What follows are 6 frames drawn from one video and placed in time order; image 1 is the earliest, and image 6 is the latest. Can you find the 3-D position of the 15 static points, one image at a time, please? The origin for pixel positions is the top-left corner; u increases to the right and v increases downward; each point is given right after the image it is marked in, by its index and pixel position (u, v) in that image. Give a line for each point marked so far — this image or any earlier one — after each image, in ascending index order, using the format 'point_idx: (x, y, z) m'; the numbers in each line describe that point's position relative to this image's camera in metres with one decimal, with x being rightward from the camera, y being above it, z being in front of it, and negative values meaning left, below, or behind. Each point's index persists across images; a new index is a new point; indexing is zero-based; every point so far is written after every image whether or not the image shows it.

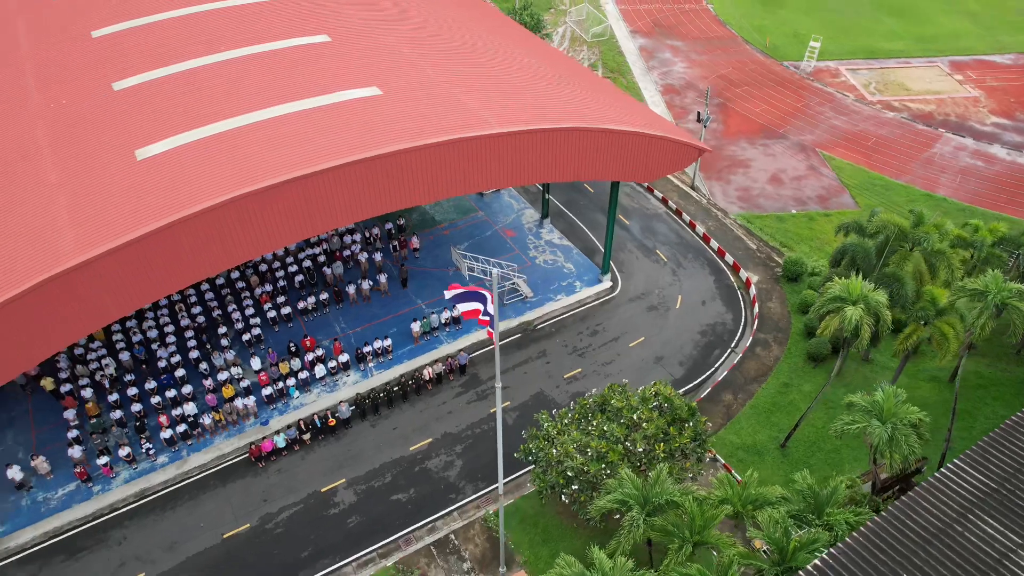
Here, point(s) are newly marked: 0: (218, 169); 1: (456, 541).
0: (-9.0, +3.1, +19.9) m
1: (-1.6, -7.0, +18.7) m
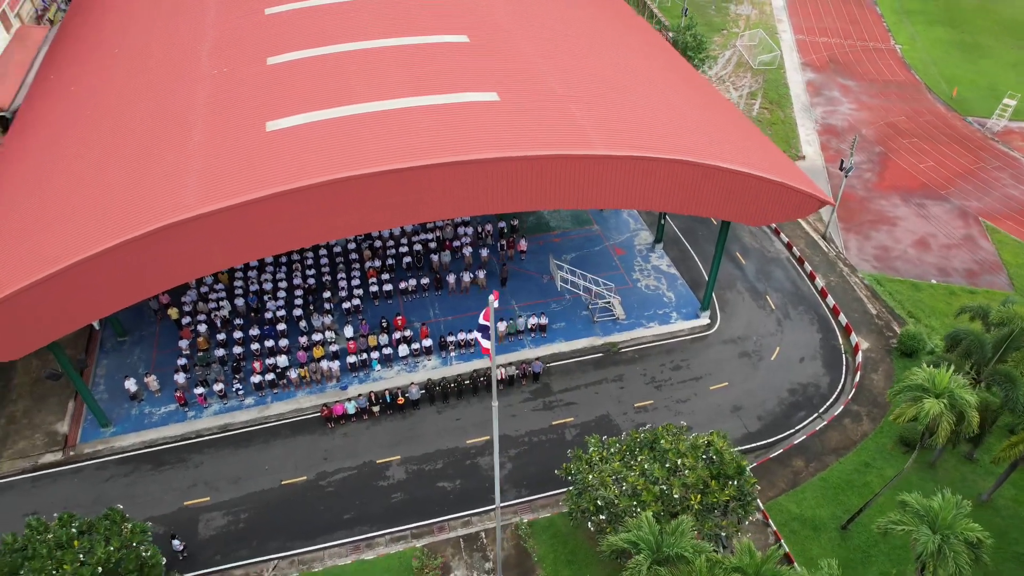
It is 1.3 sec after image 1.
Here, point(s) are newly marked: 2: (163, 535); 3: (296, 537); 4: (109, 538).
0: (-5.9, +4.1, +21.5) m
1: (-0.8, -7.1, +19.2) m
2: (-10.1, -7.1, +19.5) m
3: (-6.2, -7.1, +19.3) m
4: (-8.6, -5.3, +14.4) m
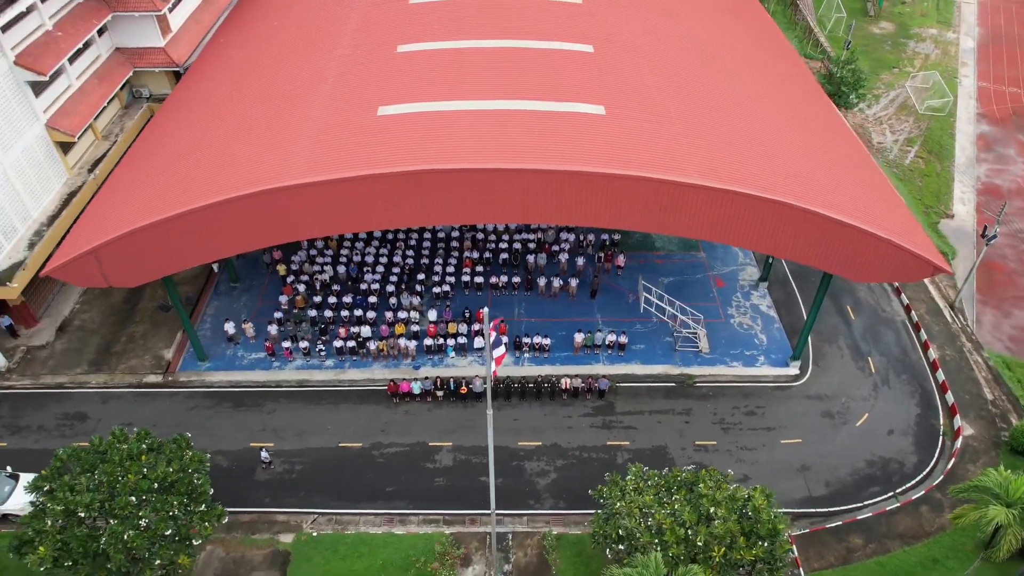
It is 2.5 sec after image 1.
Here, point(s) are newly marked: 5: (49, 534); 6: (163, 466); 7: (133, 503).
0: (-2.6, +4.7, +22.5) m
1: (0.0, -7.3, +19.4) m
2: (-9.0, -5.6, +21.4) m
3: (-5.3, -6.3, +20.4) m
4: (-8.1, -4.0, +16.0) m
5: (-9.9, -5.2, +14.5) m
6: (-8.0, -4.1, +15.7) m
7: (-8.4, -4.7, +14.9) m
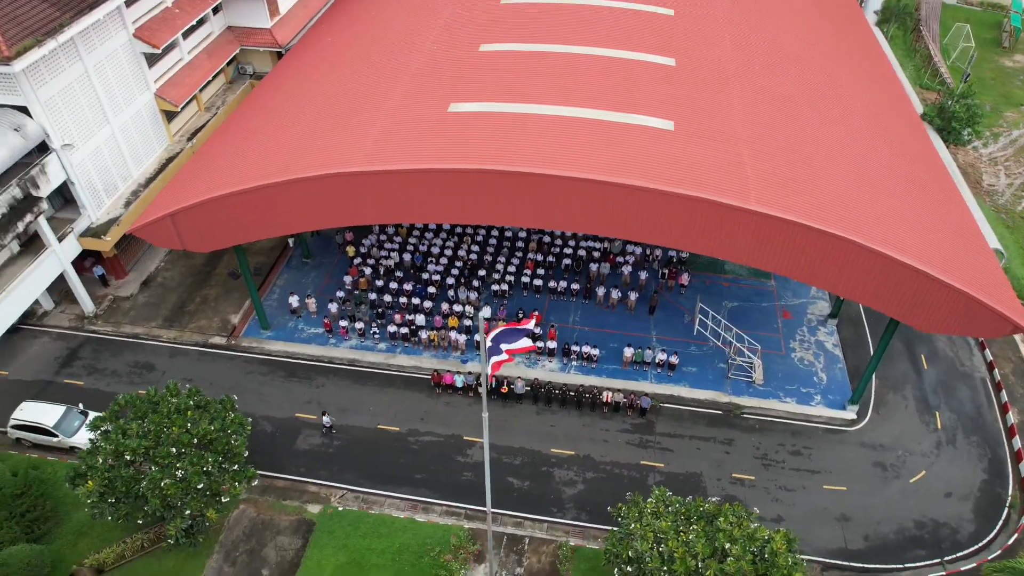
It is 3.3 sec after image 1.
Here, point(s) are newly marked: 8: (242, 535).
0: (-0.4, +4.7, +22.8) m
1: (+0.4, -7.4, +19.5) m
2: (-8.0, -4.8, +22.5) m
3: (-4.5, -5.9, +21.1) m
4: (-7.5, -3.3, +17.1) m
5: (-9.7, -4.2, +15.8) m
6: (-7.5, -3.3, +16.7) m
7: (-8.0, -3.9, +16.0) m
8: (-7.7, -7.0, +19.2) m
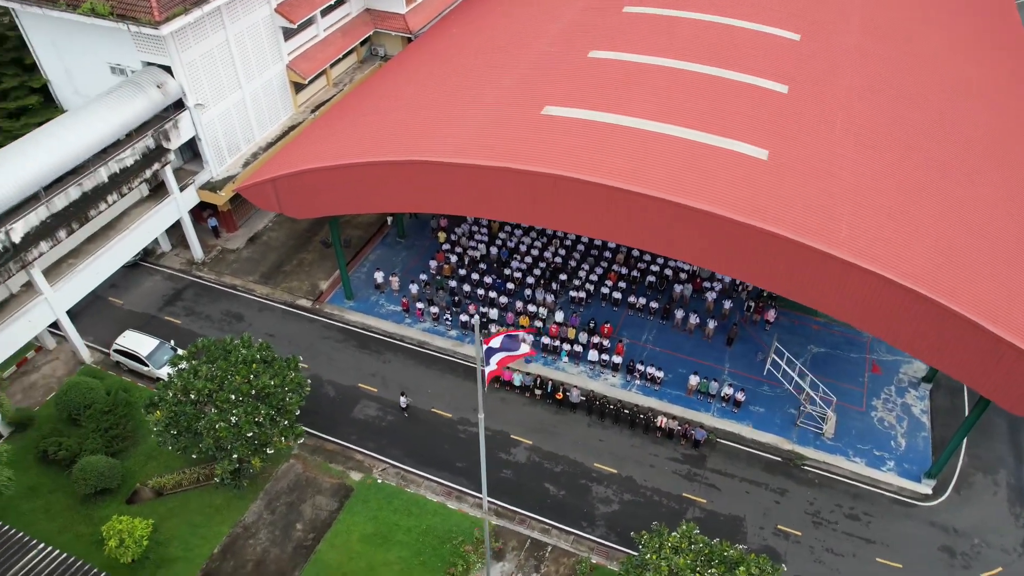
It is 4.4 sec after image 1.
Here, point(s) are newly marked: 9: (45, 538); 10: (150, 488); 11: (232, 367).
0: (+2.7, +4.4, +22.8) m
1: (+1.1, -7.7, +19.6) m
2: (-6.3, -3.8, +23.8) m
3: (-3.2, -5.4, +21.9) m
4: (-6.4, -2.3, +18.3) m
5: (-8.8, -3.0, +17.4) m
6: (-6.5, -2.4, +17.9) m
7: (-7.1, -2.9, +17.3) m
8: (-6.8, -6.0, +20.5) m
9: (-13.0, -6.9, +18.8) m
10: (-10.6, -5.9, +20.0) m
11: (-7.4, -2.1, +17.9) m
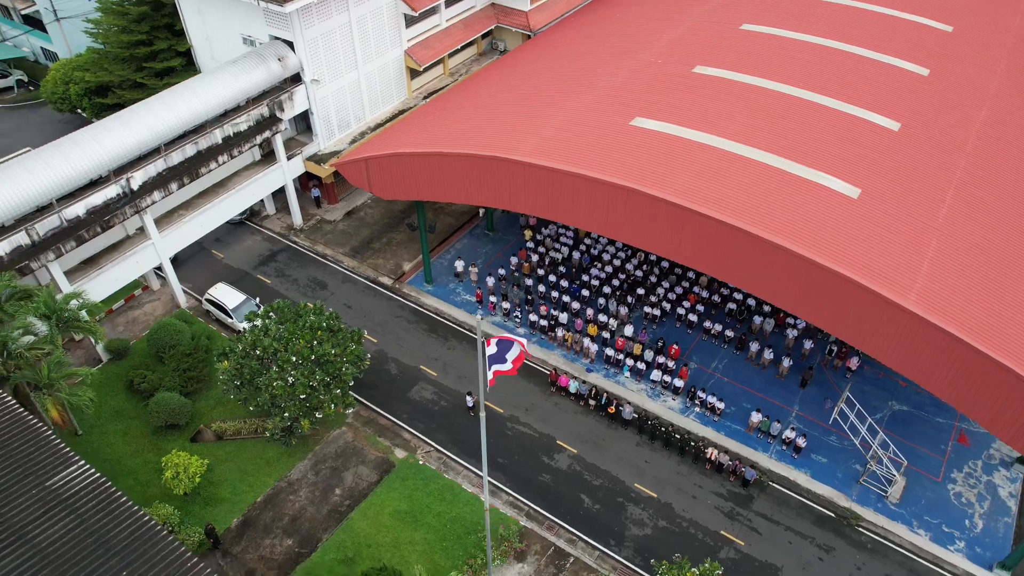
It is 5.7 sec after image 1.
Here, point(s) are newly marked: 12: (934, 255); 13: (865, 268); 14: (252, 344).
0: (+5.5, +3.7, +22.4) m
1: (+1.8, -8.0, +19.7) m
2: (-4.4, -3.1, +24.8) m
3: (-1.8, -5.2, +22.5) m
4: (-5.0, -1.6, +19.4) m
5: (-7.6, -1.9, +18.8) m
6: (-5.2, -1.7, +19.0) m
7: (-6.0, -2.0, +18.5) m
8: (-5.7, -5.3, +21.7) m
9: (-12.1, -5.2, +20.9) m
10: (-9.4, -4.5, +21.6) m
11: (-6.0, -1.3, +19.0) m
12: (+12.4, +1.0, +20.1) m
13: (+10.3, +0.5, +19.3) m
14: (-7.2, -1.6, +18.9) m
